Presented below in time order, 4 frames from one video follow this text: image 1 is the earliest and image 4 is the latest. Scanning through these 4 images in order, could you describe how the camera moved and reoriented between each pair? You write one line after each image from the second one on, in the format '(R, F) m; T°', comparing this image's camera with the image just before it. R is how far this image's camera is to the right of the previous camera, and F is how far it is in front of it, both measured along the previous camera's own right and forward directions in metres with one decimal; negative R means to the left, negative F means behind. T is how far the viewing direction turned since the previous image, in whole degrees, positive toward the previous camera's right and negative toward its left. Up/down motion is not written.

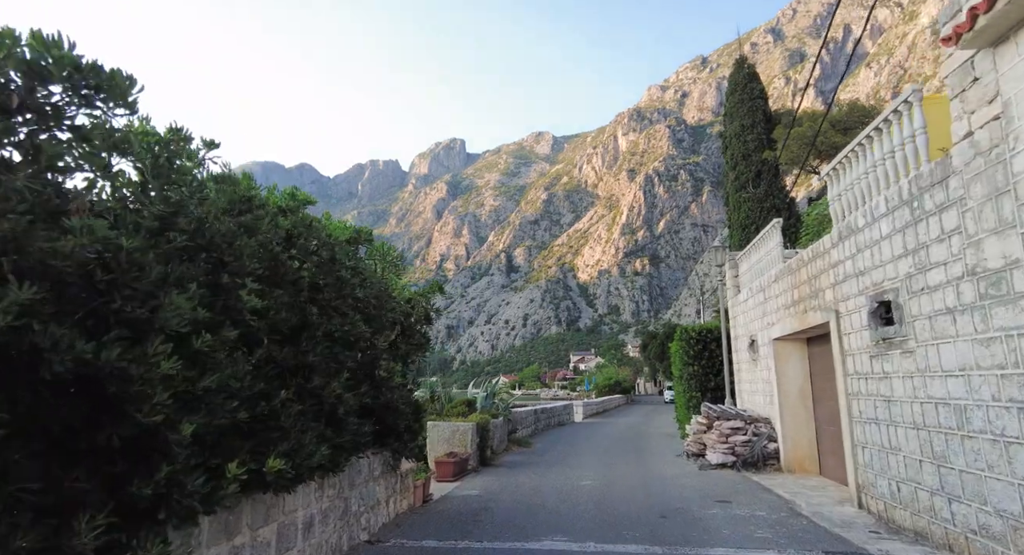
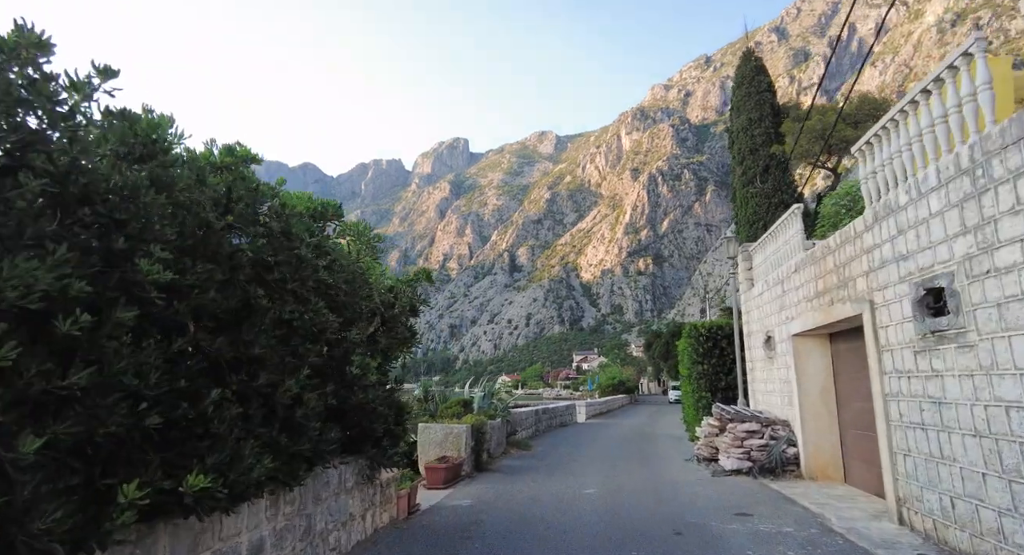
(+0.1, +0.7) m; 0°
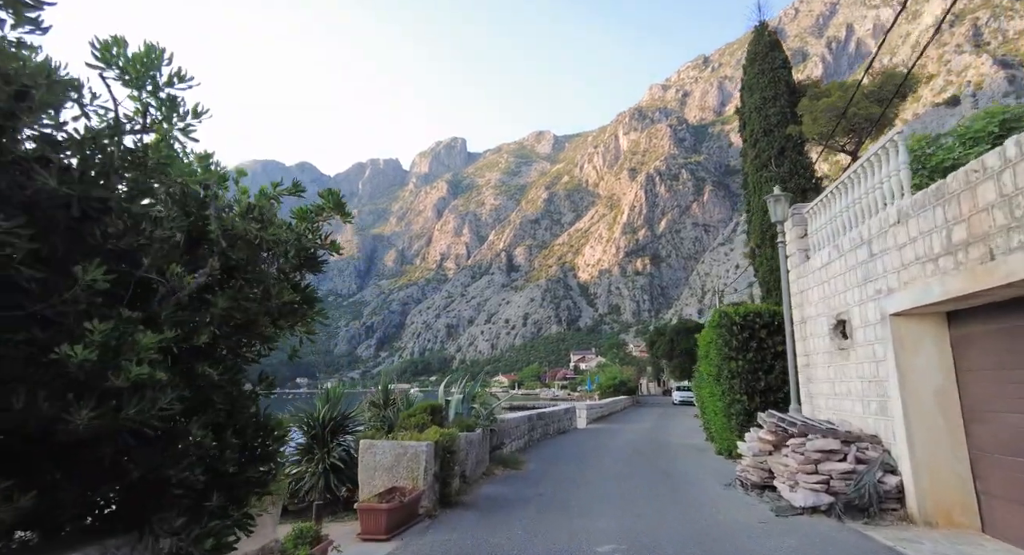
(+0.2, +2.6) m; 0°
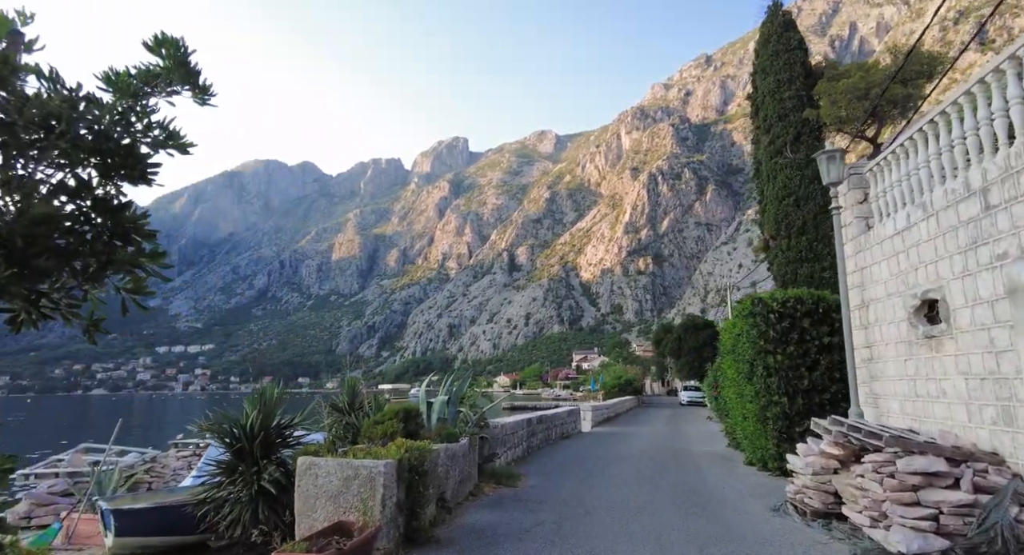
(+0.1, +1.7) m; 0°
